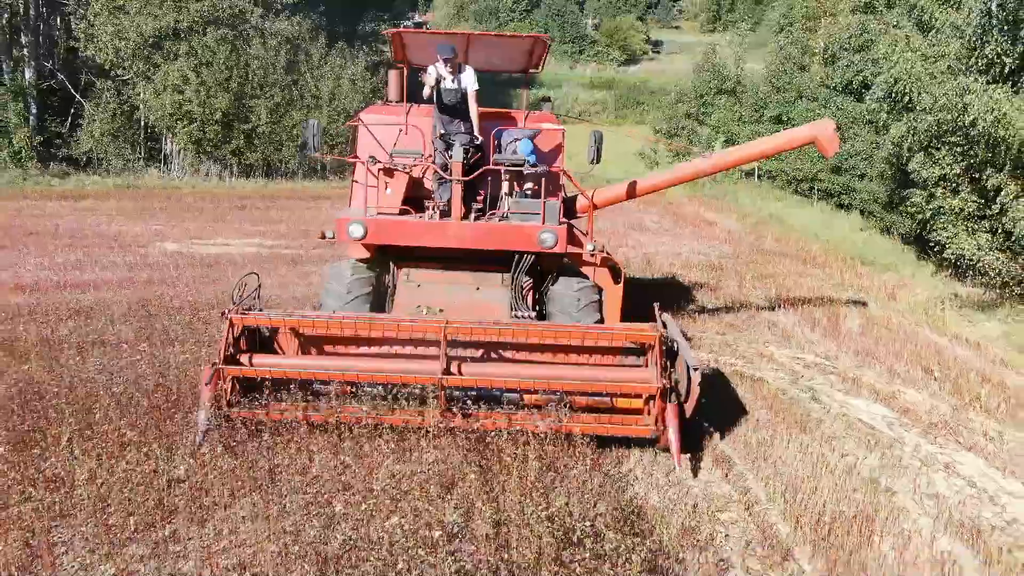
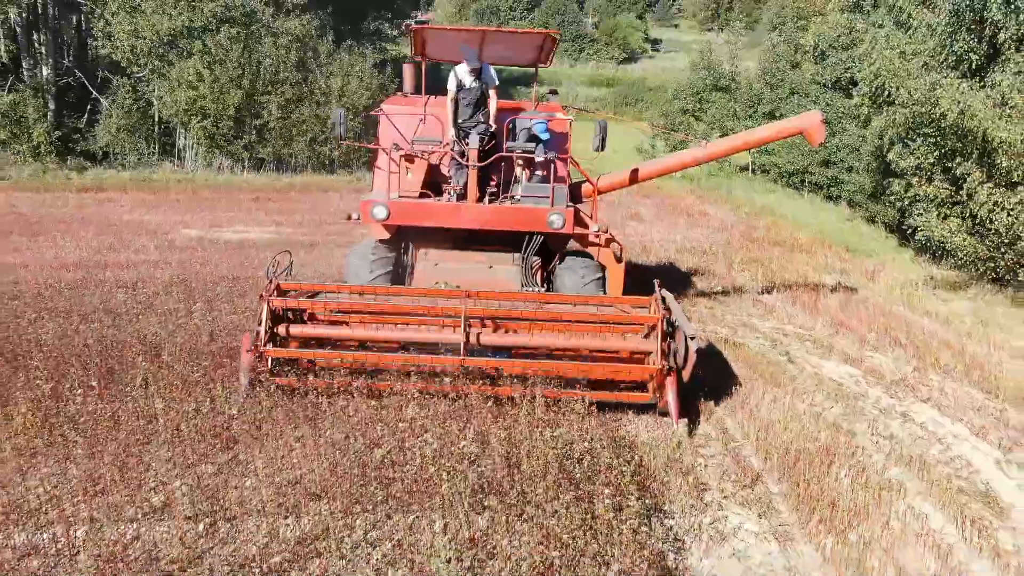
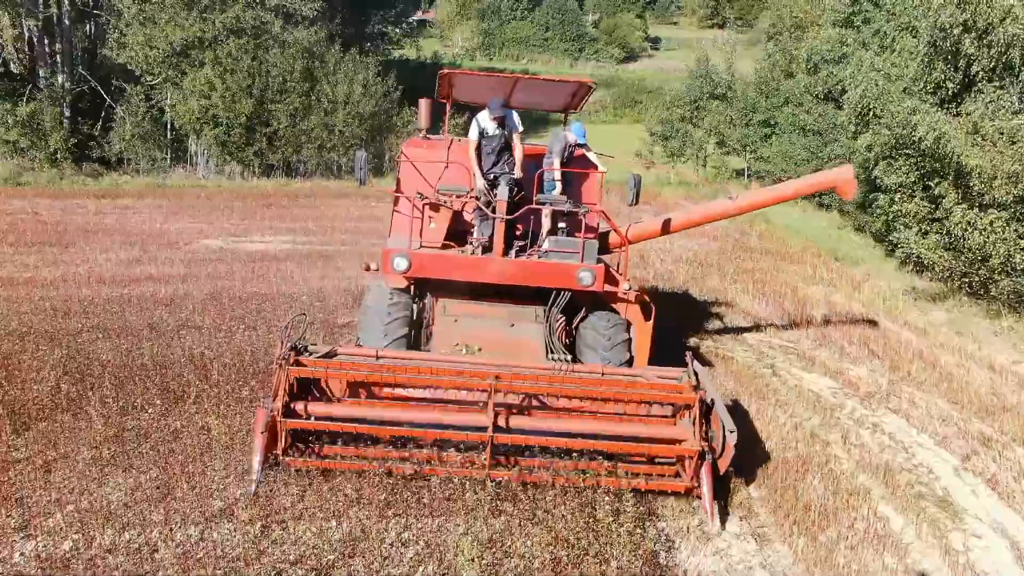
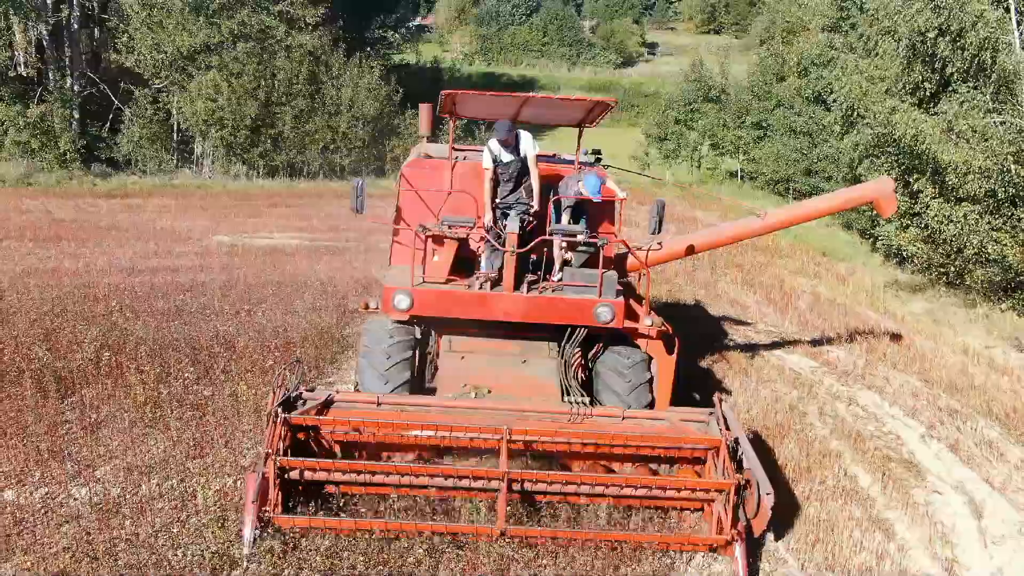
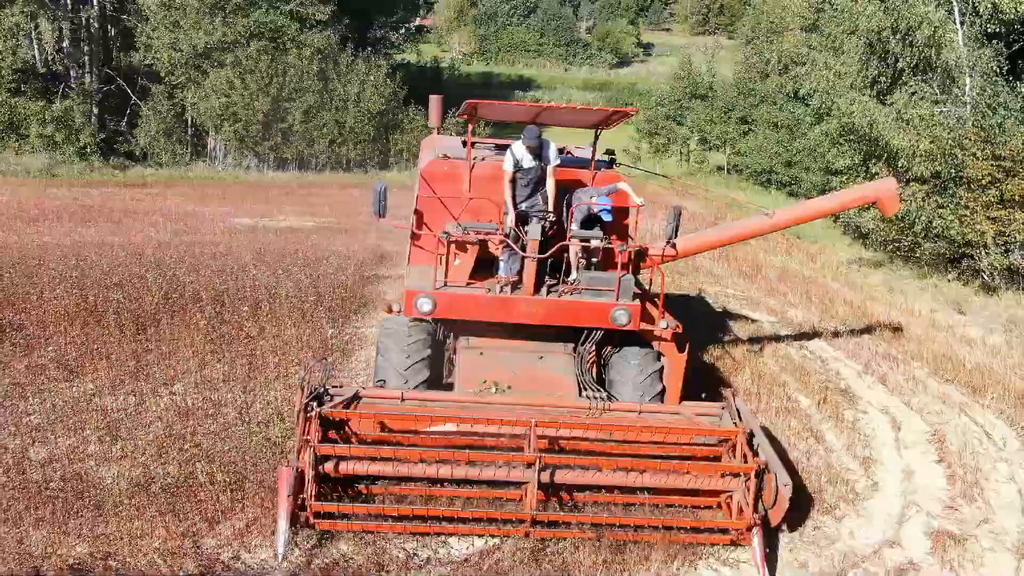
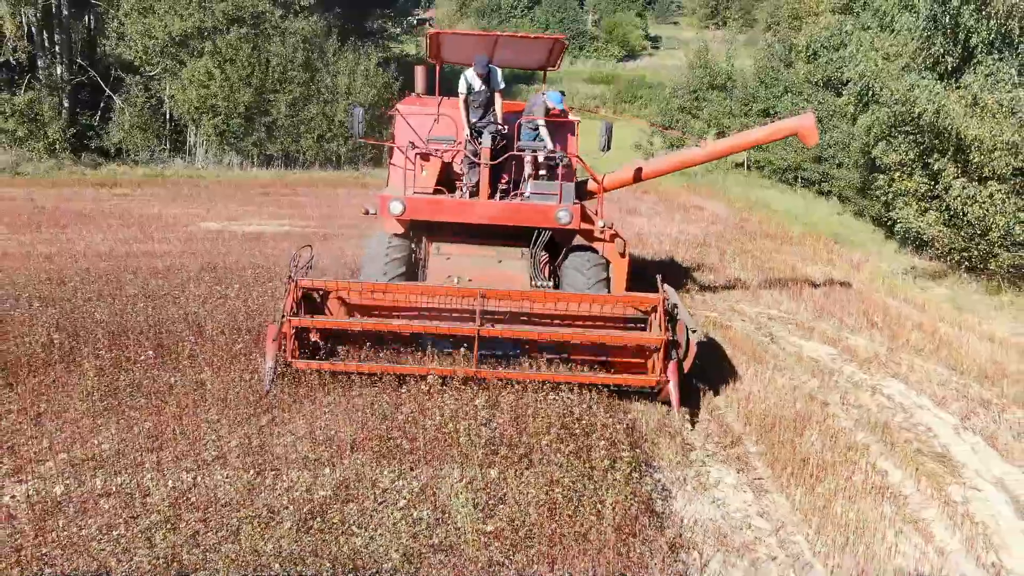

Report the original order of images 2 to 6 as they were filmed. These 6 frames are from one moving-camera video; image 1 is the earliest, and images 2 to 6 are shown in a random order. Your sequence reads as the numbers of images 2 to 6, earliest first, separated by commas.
2, 6, 3, 4, 5
